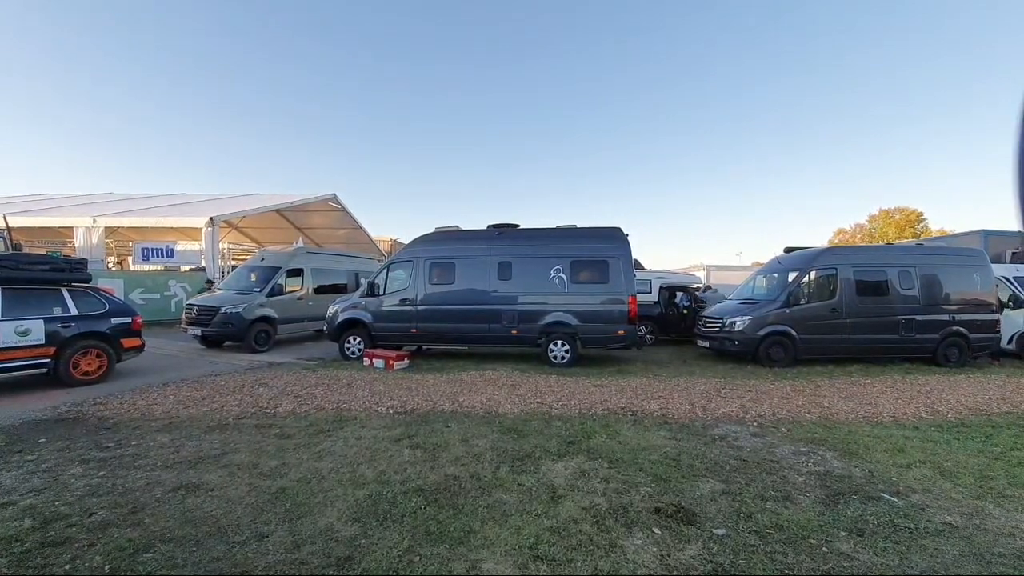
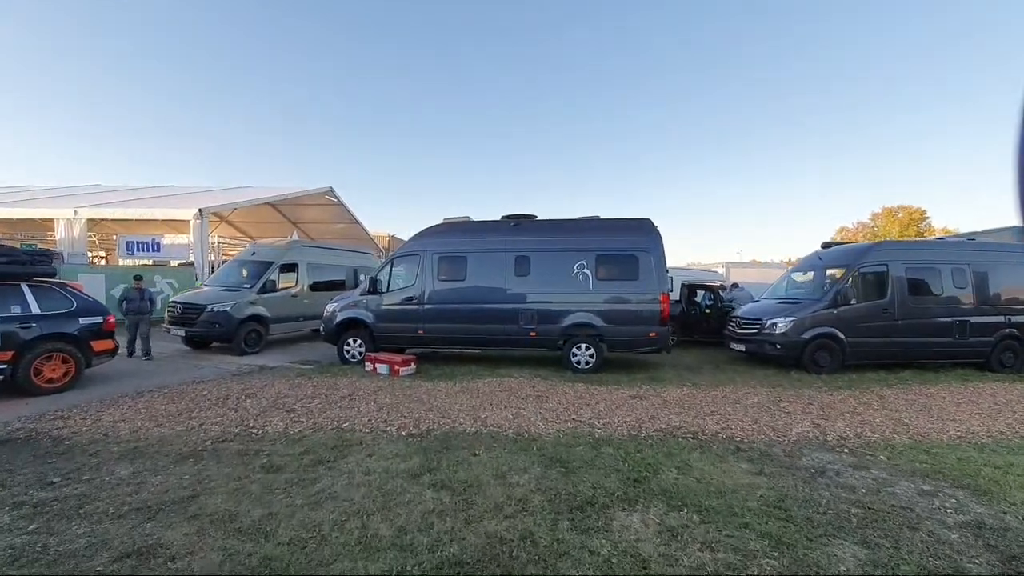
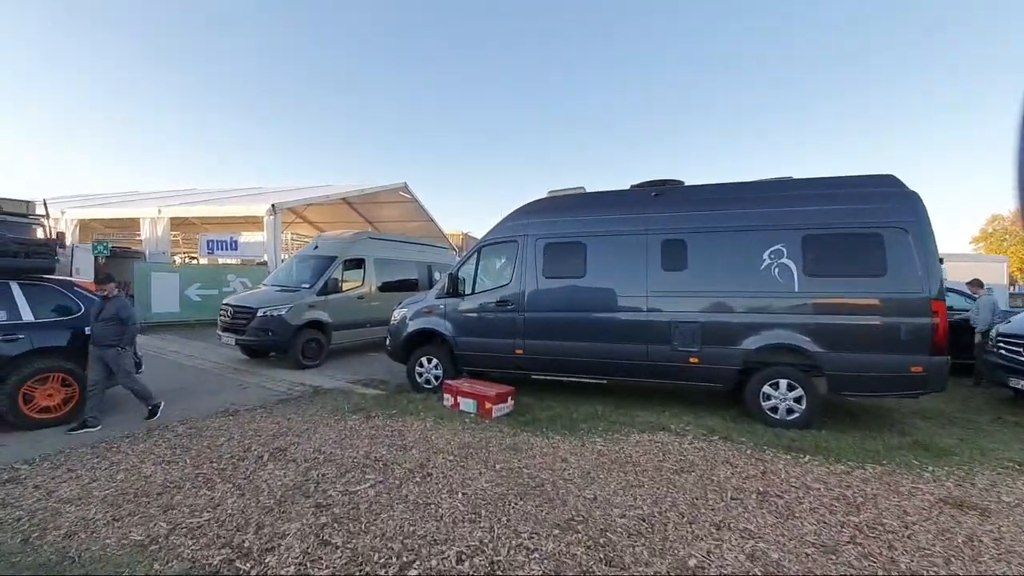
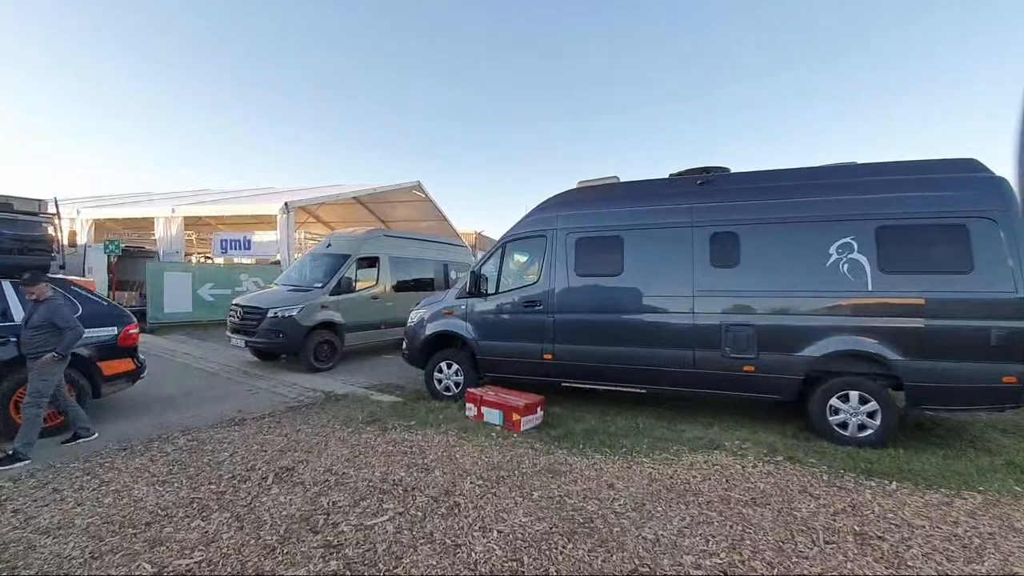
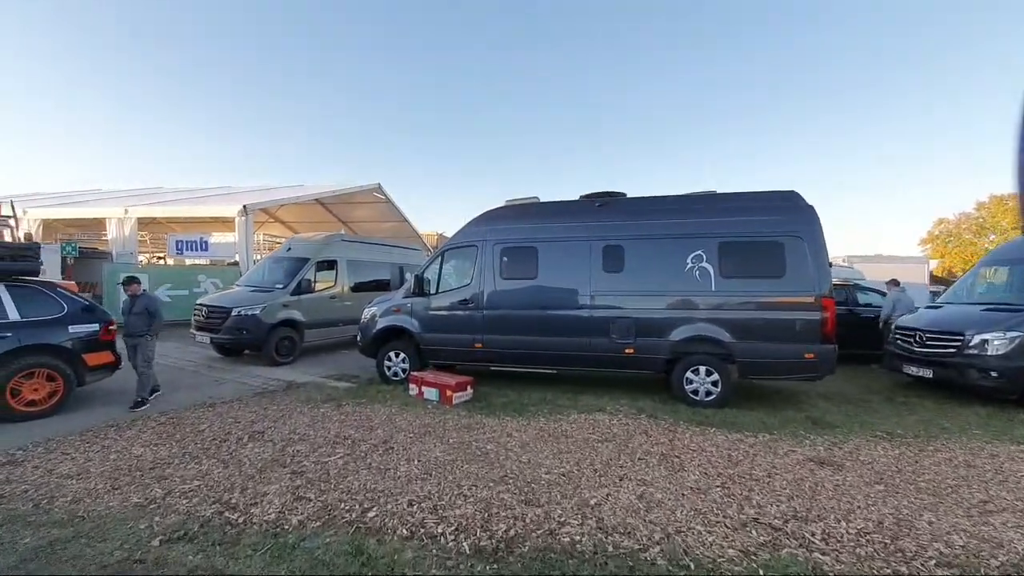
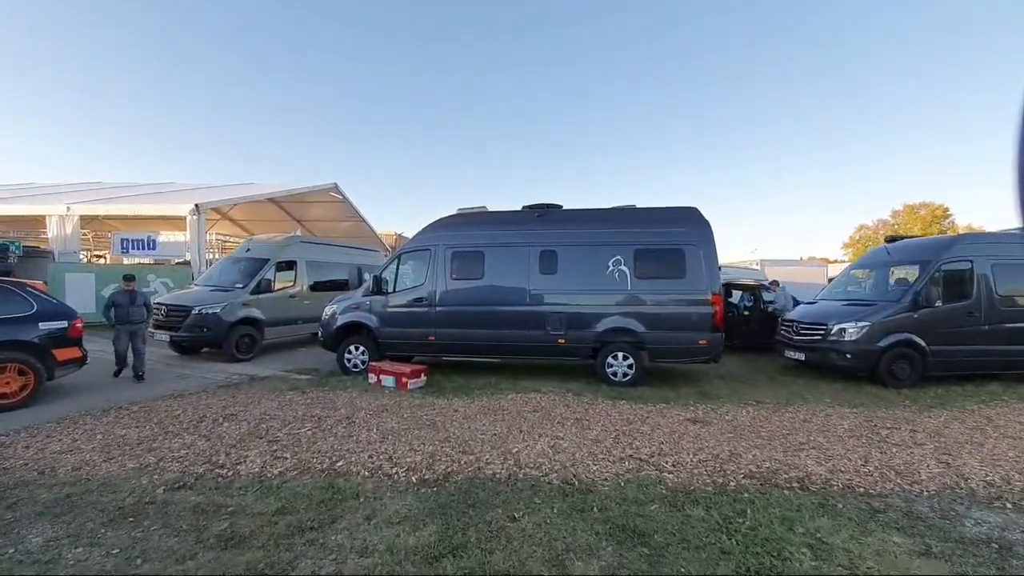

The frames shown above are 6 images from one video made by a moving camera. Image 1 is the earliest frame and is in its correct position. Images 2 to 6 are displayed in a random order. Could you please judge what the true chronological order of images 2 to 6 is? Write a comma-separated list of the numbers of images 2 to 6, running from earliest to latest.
2, 6, 5, 3, 4
